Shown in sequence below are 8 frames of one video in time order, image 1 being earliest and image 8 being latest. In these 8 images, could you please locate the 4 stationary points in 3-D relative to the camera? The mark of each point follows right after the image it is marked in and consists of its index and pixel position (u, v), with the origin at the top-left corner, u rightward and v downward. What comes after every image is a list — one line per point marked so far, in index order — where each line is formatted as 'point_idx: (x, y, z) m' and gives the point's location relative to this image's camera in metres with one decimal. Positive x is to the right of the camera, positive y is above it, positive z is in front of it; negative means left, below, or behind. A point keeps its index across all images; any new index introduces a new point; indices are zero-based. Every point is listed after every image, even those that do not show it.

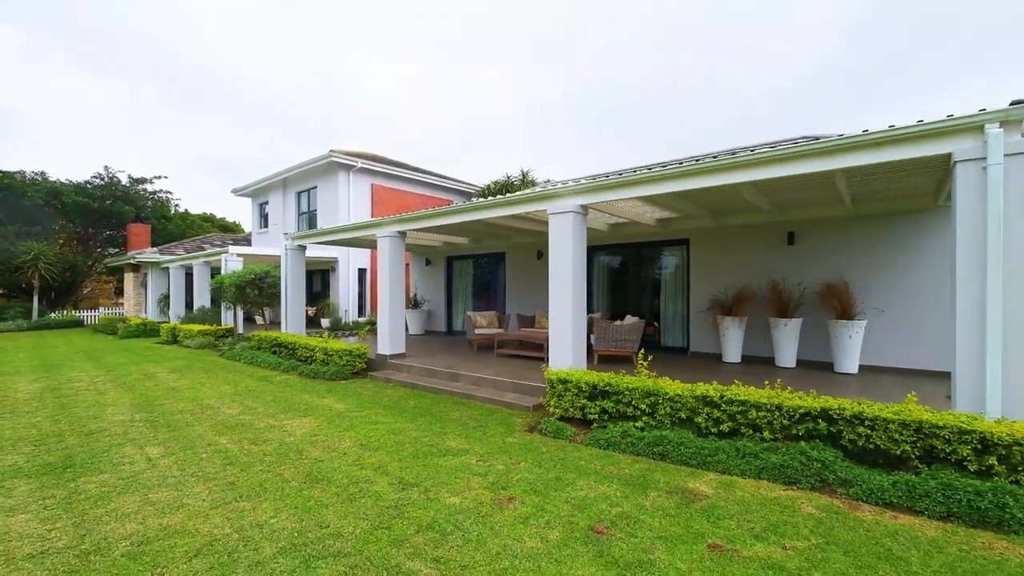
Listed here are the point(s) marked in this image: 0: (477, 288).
0: (-0.9, 0.0, +13.1) m
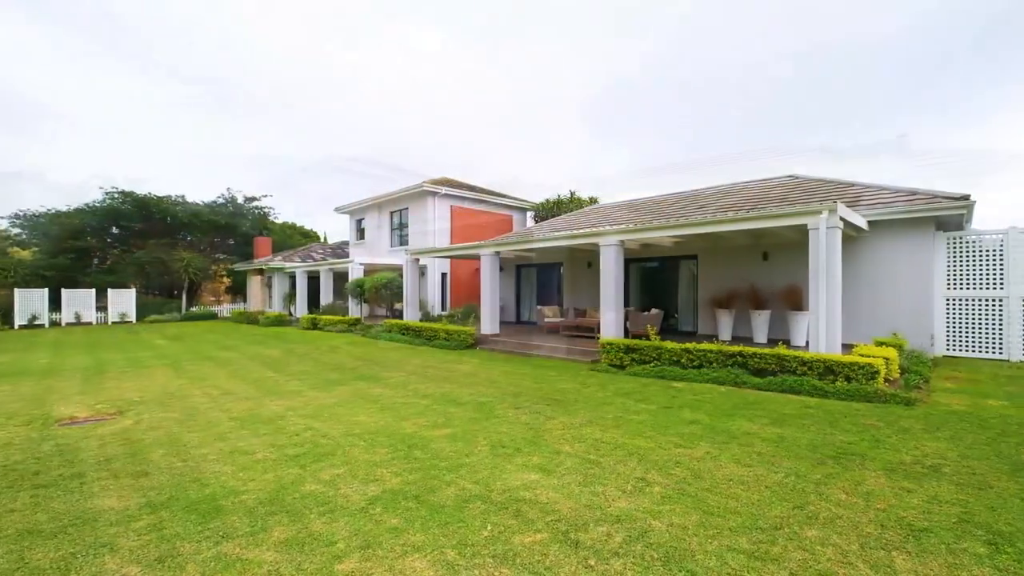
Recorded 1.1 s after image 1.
0: (+1.1, 0.0, +17.2) m
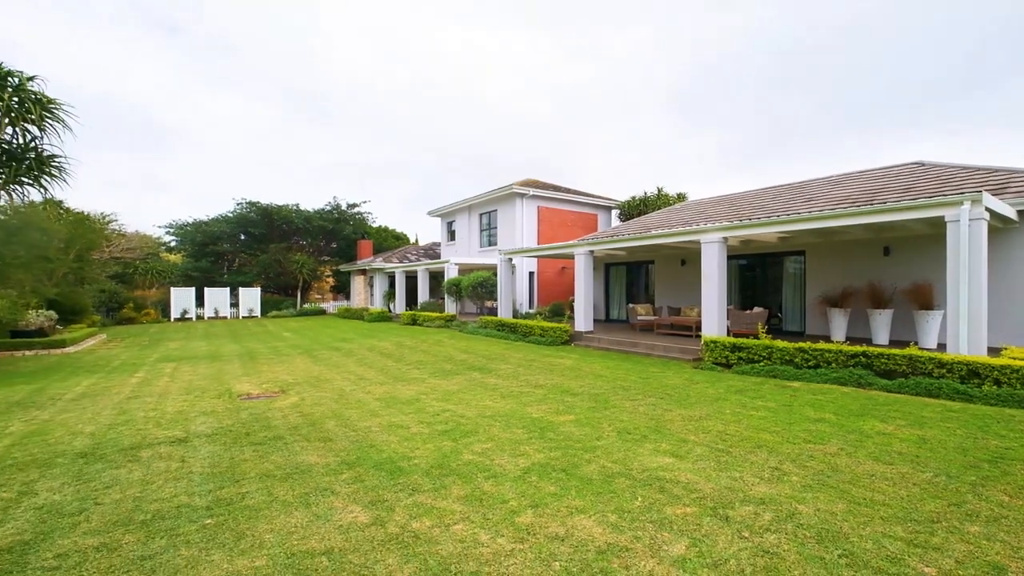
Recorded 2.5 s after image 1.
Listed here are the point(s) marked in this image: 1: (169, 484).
0: (+4.5, 0.0, +17.1) m
1: (-2.8, -1.6, +3.7) m
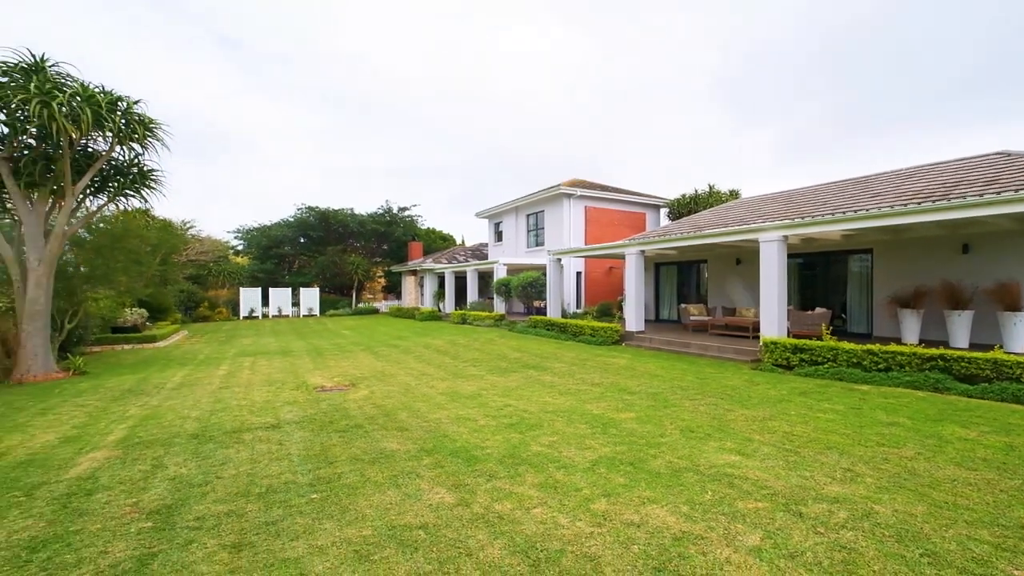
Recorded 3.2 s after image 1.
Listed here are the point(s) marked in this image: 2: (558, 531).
0: (+6.3, 0.0, +16.8) m
1: (-2.1, -1.6, +4.2) m
2: (+0.3, -1.6, +3.0) m
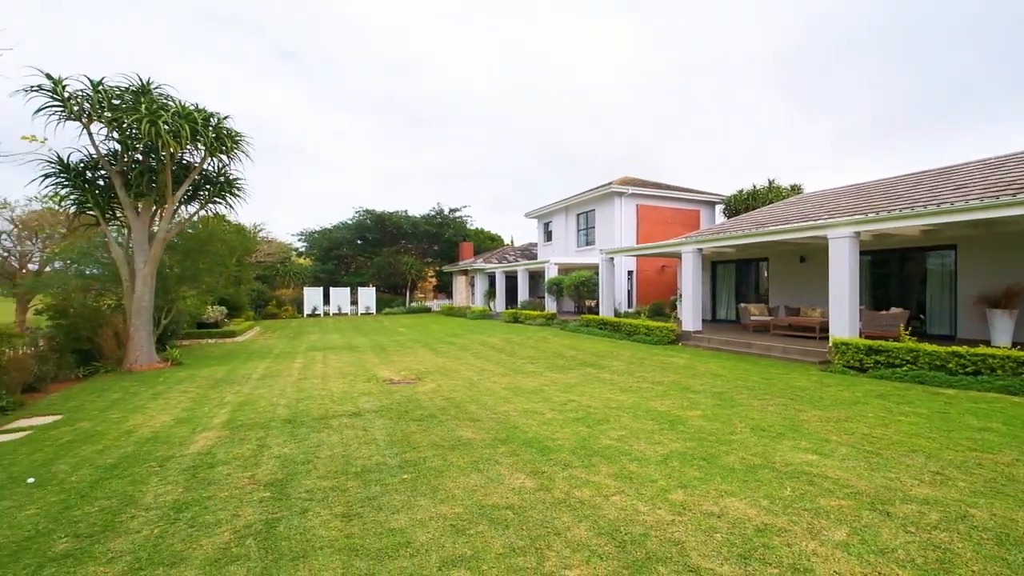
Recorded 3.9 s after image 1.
0: (+8.2, +0.1, +16.3) m
1: (-1.5, -1.6, +4.5) m
2: (+0.9, -1.5, +3.1) m
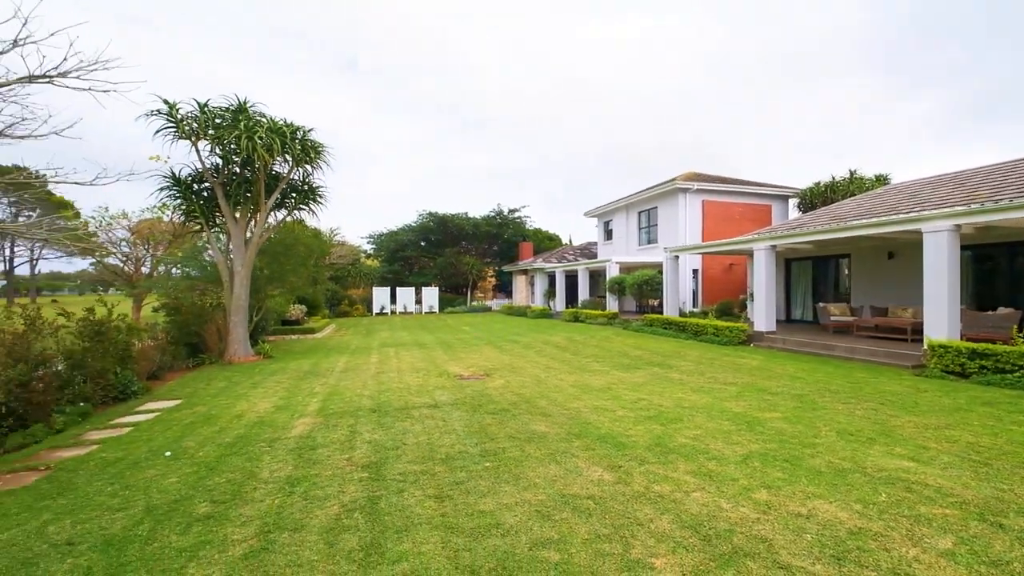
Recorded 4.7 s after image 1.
0: (+10.3, +0.1, +15.3) m
1: (-0.7, -1.5, +4.8) m
2: (+1.4, -1.5, +3.1) m
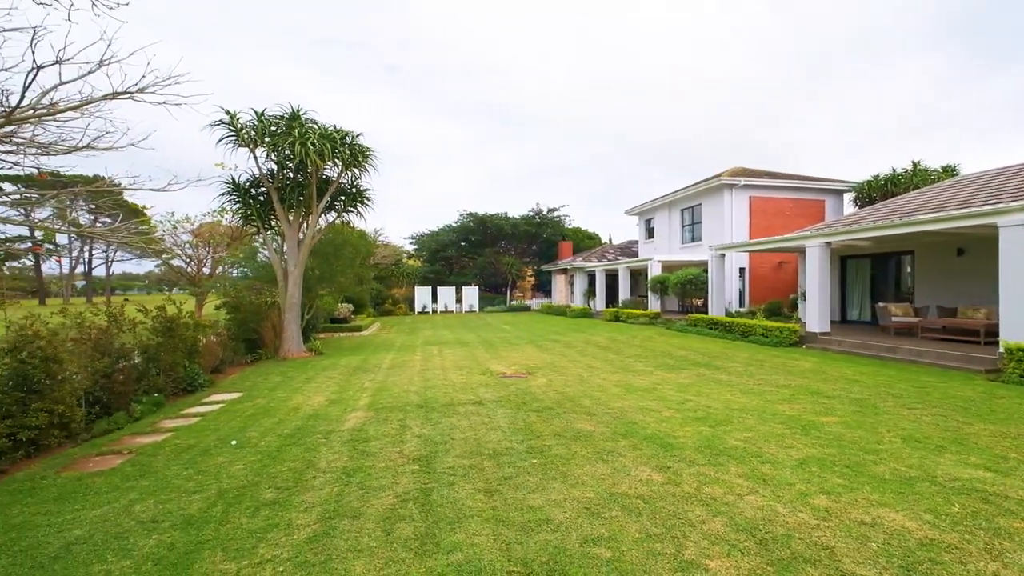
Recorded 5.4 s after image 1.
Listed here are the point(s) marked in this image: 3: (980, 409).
0: (+11.6, +0.2, +14.4) m
1: (-0.2, -1.5, +4.9) m
2: (+1.8, -1.5, +3.0) m
3: (+5.7, -1.5, +5.6) m
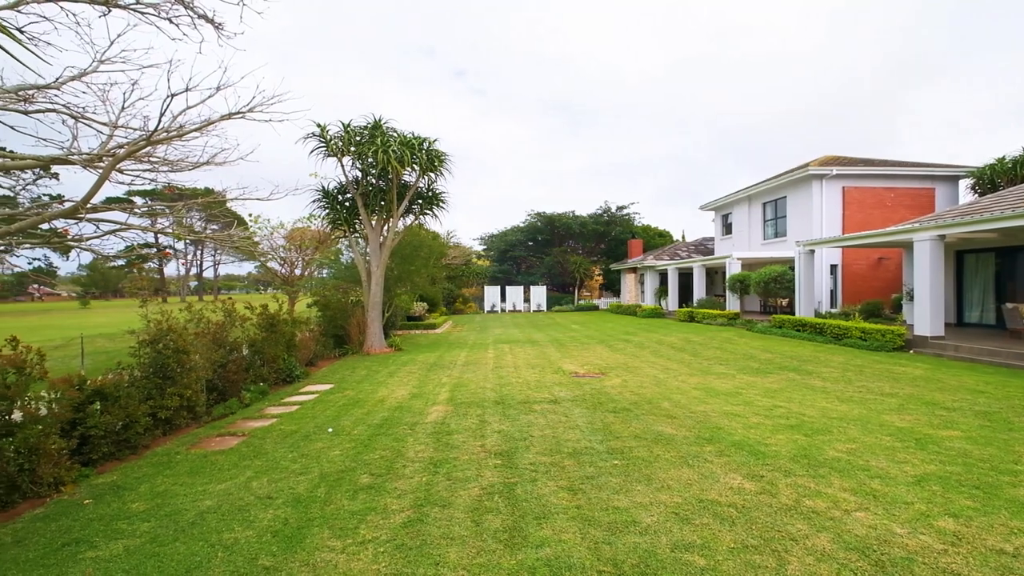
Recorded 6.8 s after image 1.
0: (+13.7, +0.2, +12.7) m
1: (+0.6, -1.5, +4.9) m
2: (+2.3, -1.5, +2.7) m
3: (+6.5, -1.4, +4.7) m
